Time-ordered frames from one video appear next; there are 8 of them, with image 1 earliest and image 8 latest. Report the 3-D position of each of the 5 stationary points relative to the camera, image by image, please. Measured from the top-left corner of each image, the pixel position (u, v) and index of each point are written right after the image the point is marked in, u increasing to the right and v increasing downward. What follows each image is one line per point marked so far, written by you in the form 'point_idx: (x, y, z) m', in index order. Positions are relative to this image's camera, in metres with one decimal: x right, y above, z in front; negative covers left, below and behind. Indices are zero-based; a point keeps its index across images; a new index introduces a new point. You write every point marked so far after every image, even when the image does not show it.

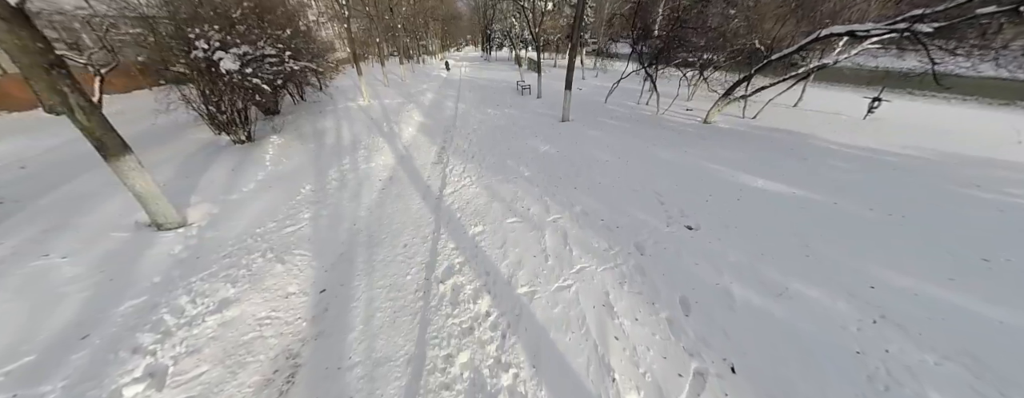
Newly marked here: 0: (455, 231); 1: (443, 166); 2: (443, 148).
0: (-0.9, -0.5, +4.2) m
1: (-1.7, +0.8, +6.9) m
2: (-2.0, +1.5, +8.0) m
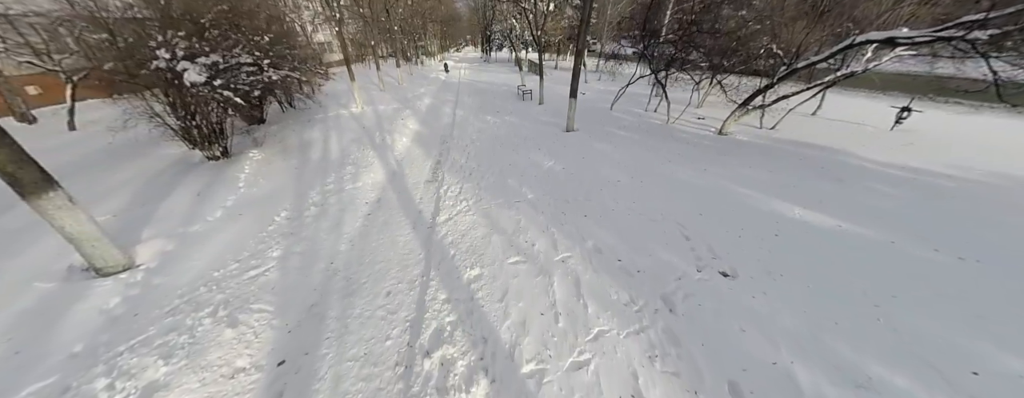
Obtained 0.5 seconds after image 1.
0: (-0.8, -1.0, +3.6) m
1: (-1.7, +0.3, +6.3) m
2: (-2.0, +1.0, +7.4) m
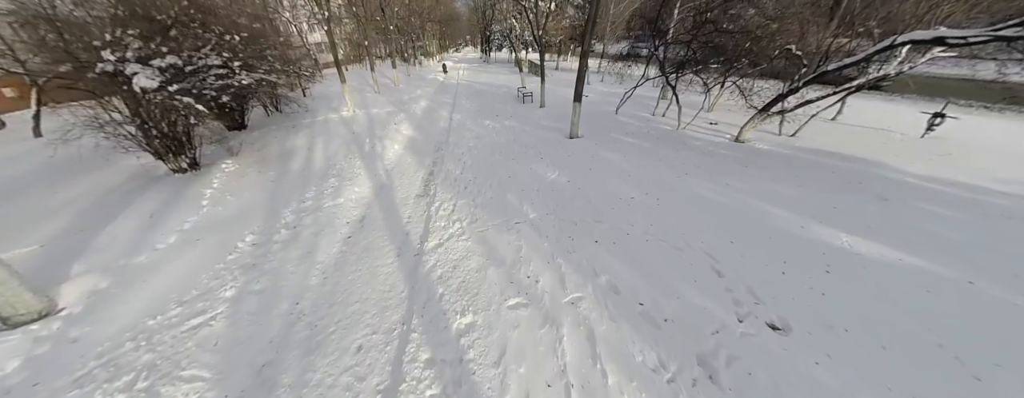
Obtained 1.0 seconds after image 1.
0: (-0.8, -1.3, +2.9) m
1: (-1.7, 0.0, +5.6) m
2: (-2.0, +0.6, +6.7) m
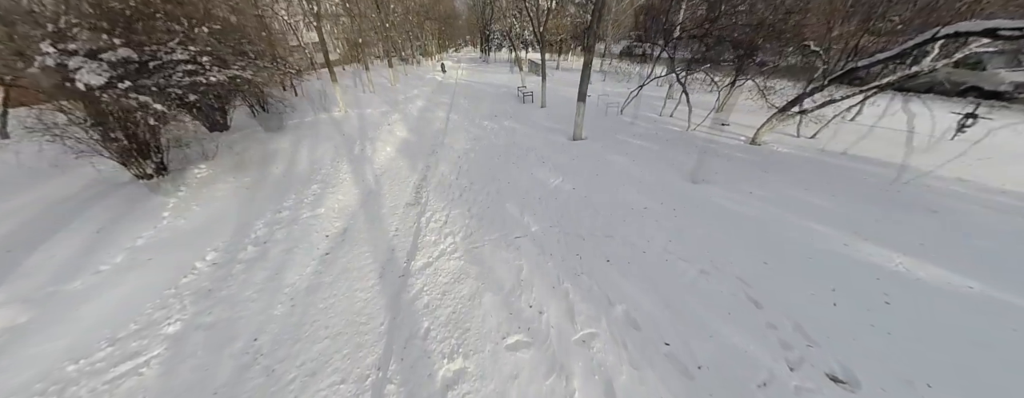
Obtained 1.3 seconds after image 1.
0: (-0.9, -1.5, +2.4) m
1: (-1.7, -0.2, +5.1) m
2: (-2.0, +0.4, +6.2) m
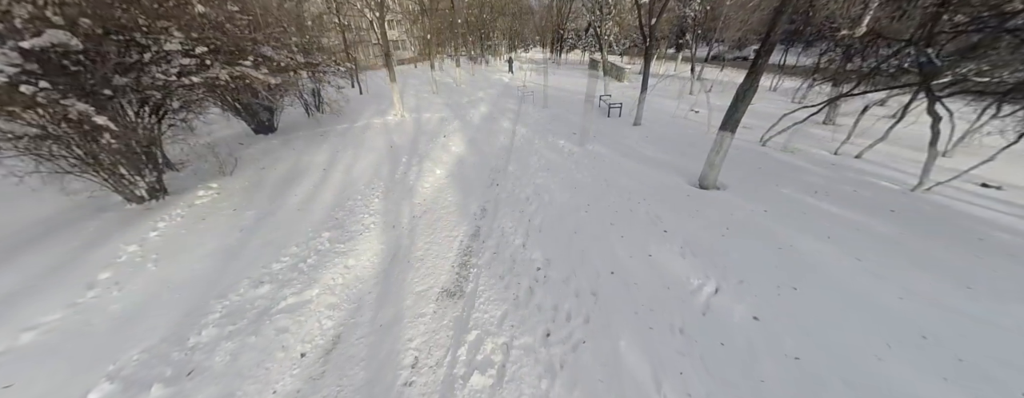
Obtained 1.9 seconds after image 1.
0: (-0.9, -1.7, +1.8) m
1: (-1.8, -0.4, +4.5) m
2: (-2.0, +0.2, +5.6) m
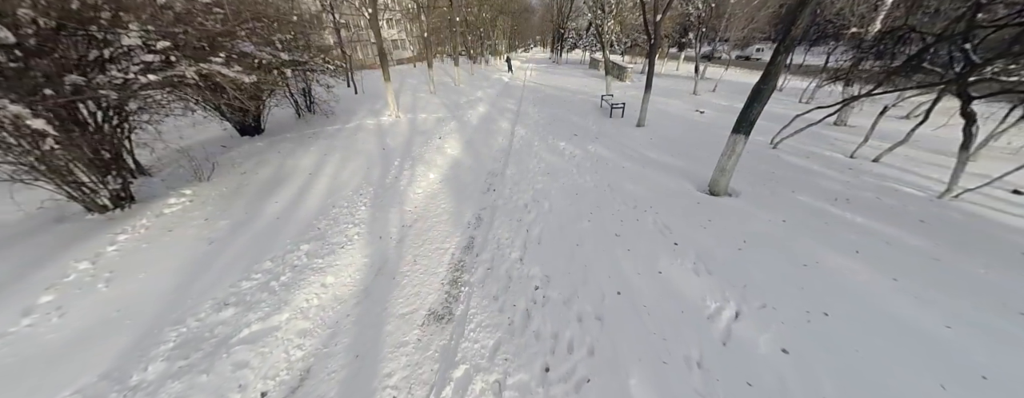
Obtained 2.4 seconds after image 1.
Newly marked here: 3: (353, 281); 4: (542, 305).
0: (-0.9, -1.8, +1.4) m
1: (-1.8, -0.5, +4.1) m
2: (-2.1, +0.1, +5.2) m
3: (-1.9, -1.0, +3.3) m
4: (+0.3, -1.0, +2.9) m
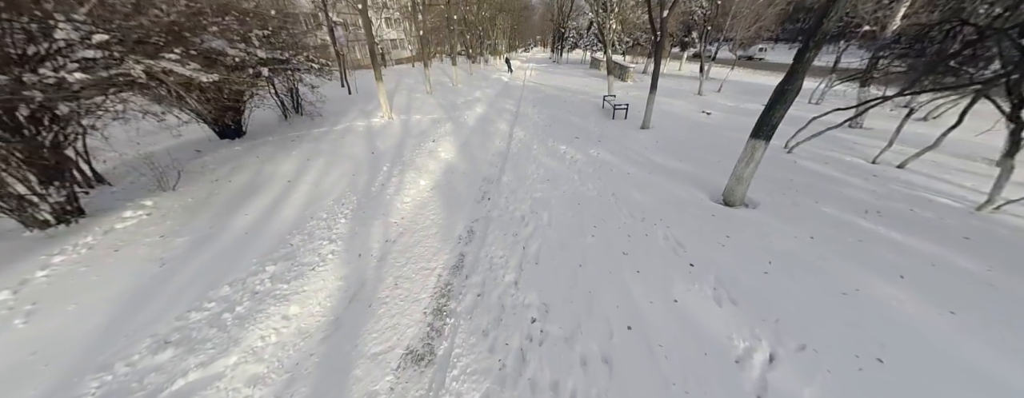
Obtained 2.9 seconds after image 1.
0: (-1.0, -2.0, +1.0) m
1: (-1.9, -0.7, +3.7) m
2: (-2.2, -0.1, +4.8) m
3: (-1.9, -1.2, +2.8) m
4: (+0.2, -1.2, +2.4) m
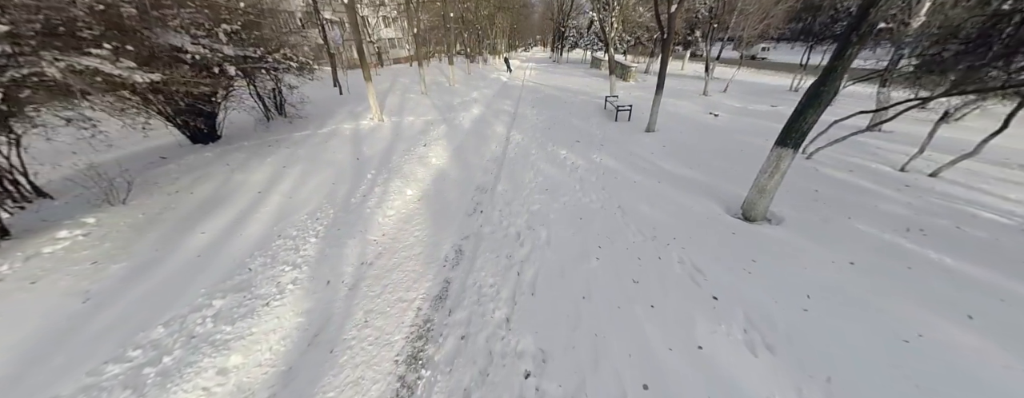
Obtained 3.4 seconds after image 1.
0: (-1.1, -2.2, +0.5) m
1: (-2.0, -0.9, +3.2) m
2: (-2.3, -0.3, +4.3) m
3: (-2.0, -1.4, +2.3) m
4: (+0.1, -1.4, +2.0) m
